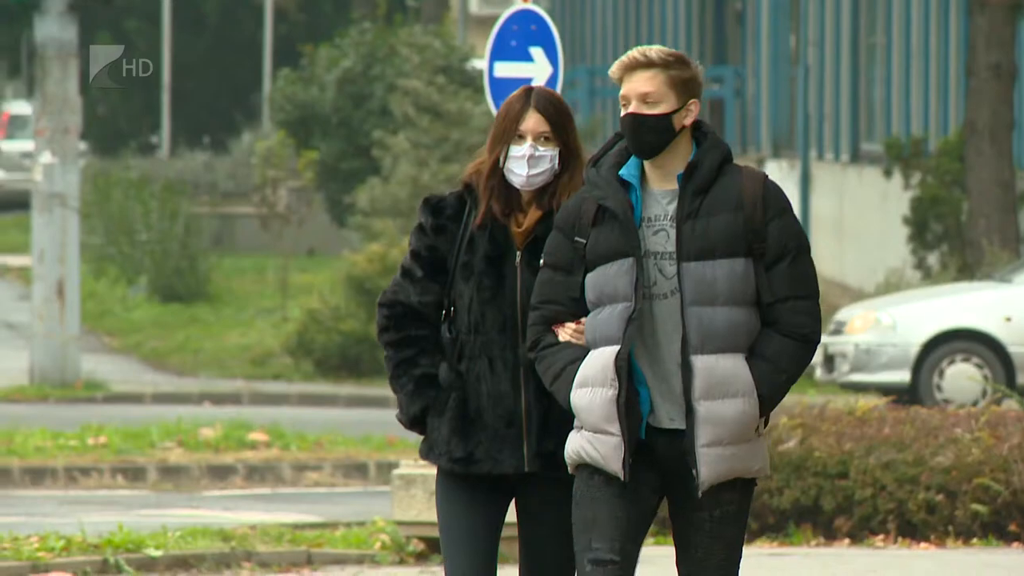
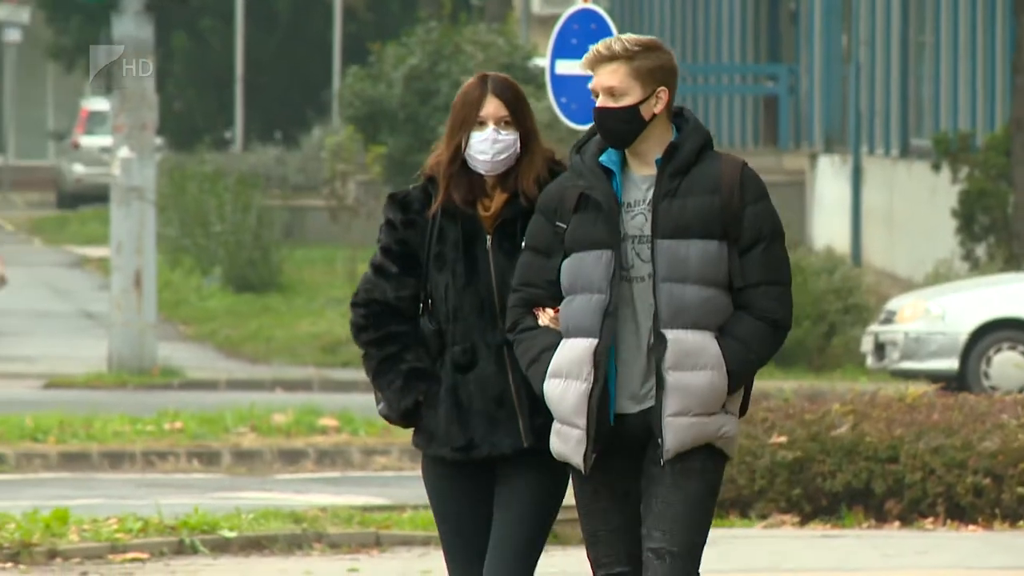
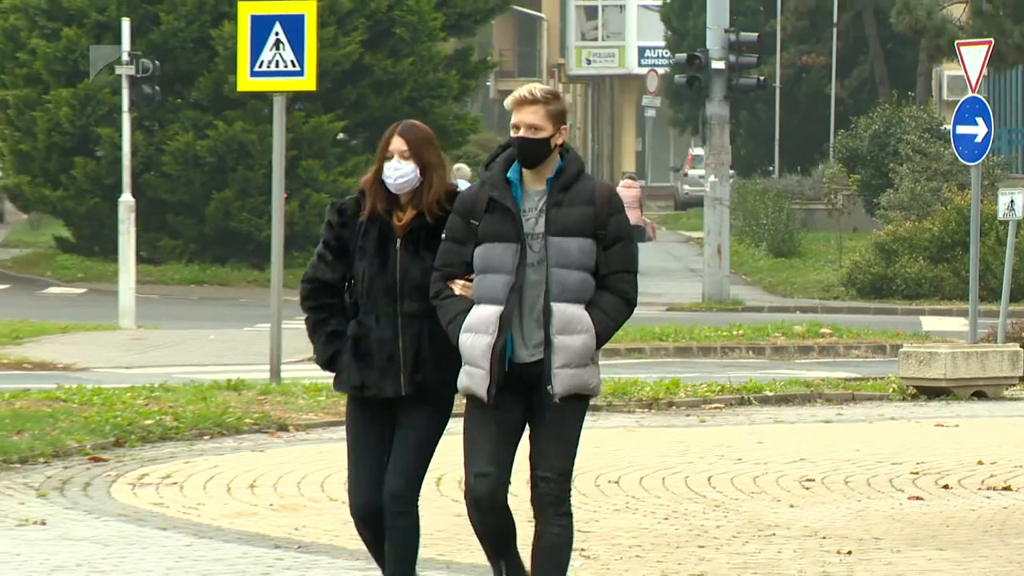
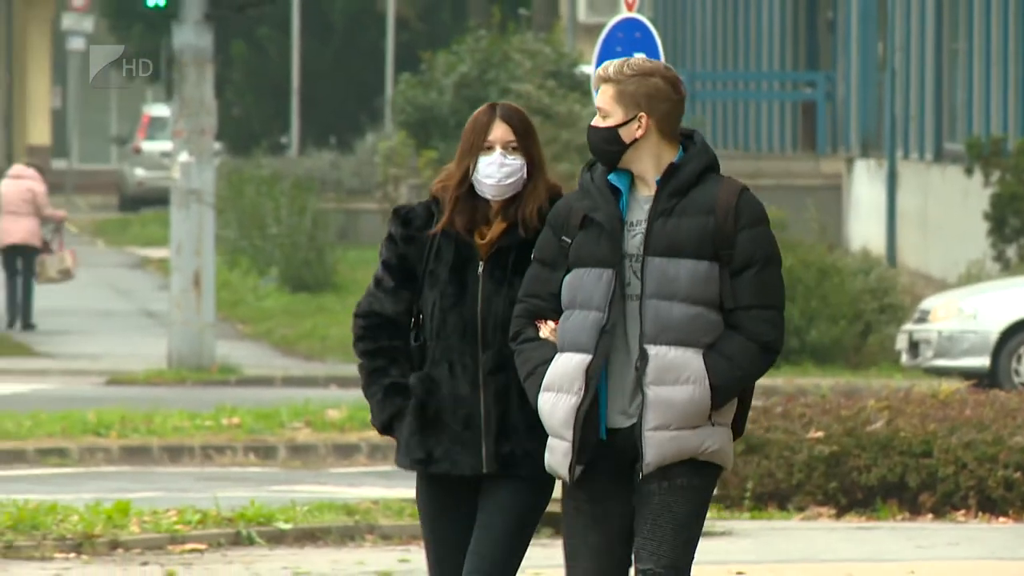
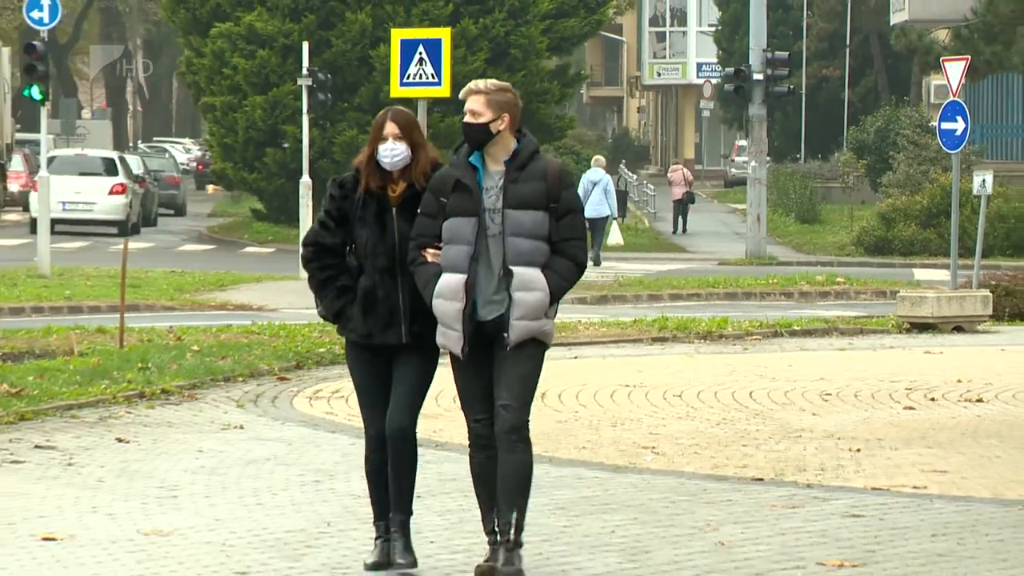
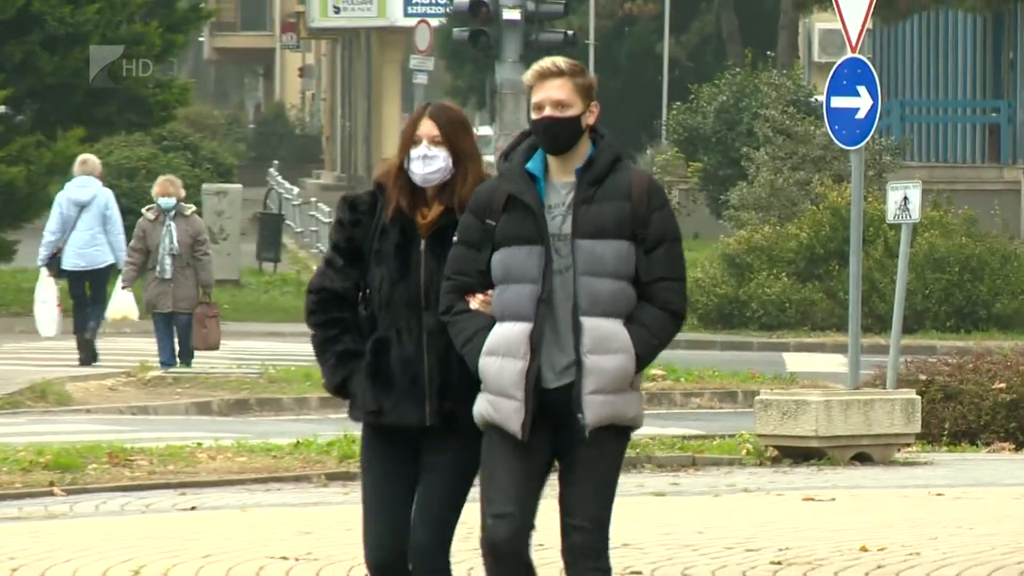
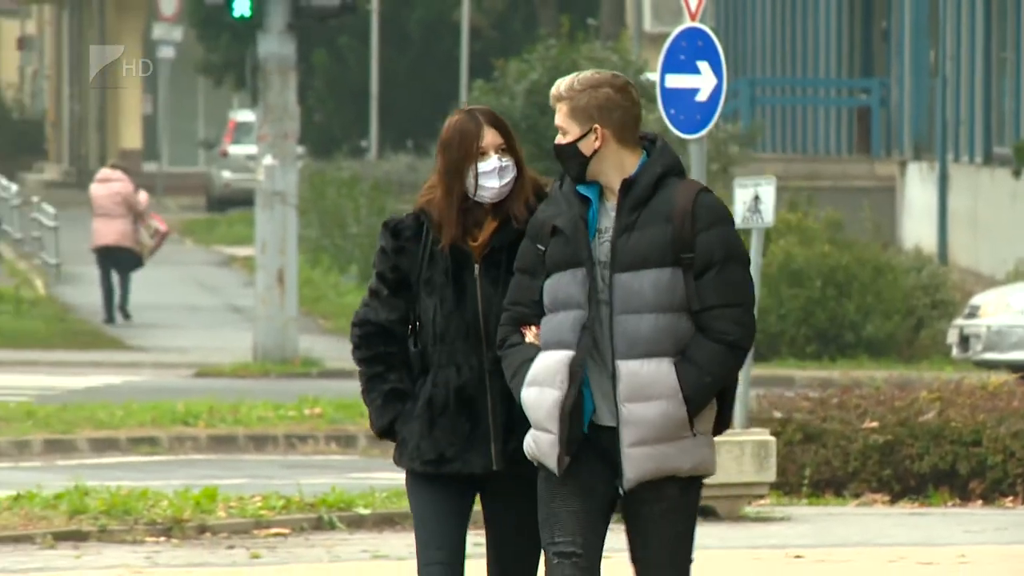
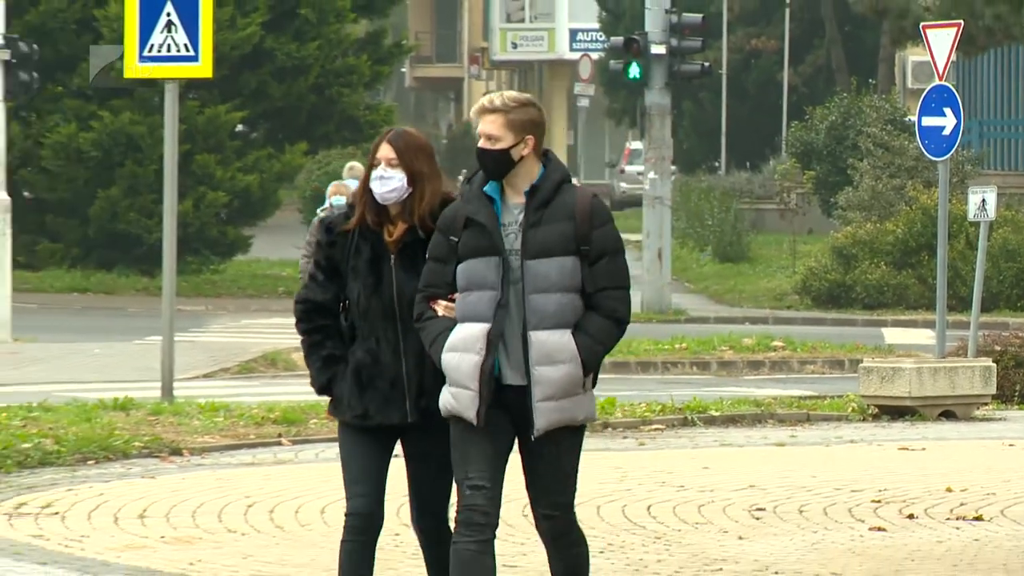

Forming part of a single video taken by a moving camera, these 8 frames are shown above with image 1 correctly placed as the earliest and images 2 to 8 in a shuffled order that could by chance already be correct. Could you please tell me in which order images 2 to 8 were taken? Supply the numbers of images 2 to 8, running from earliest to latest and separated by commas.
2, 4, 7, 6, 8, 3, 5
